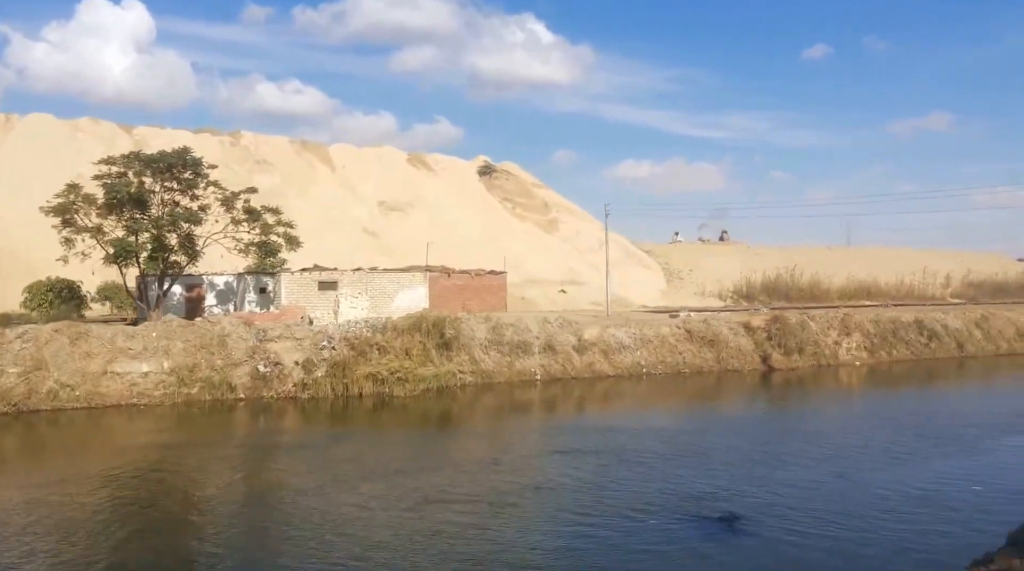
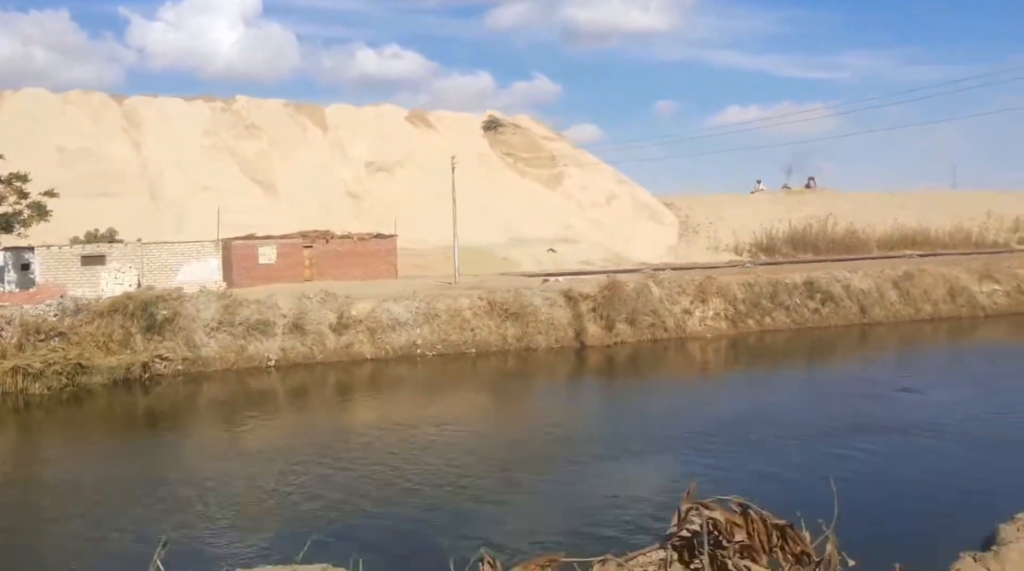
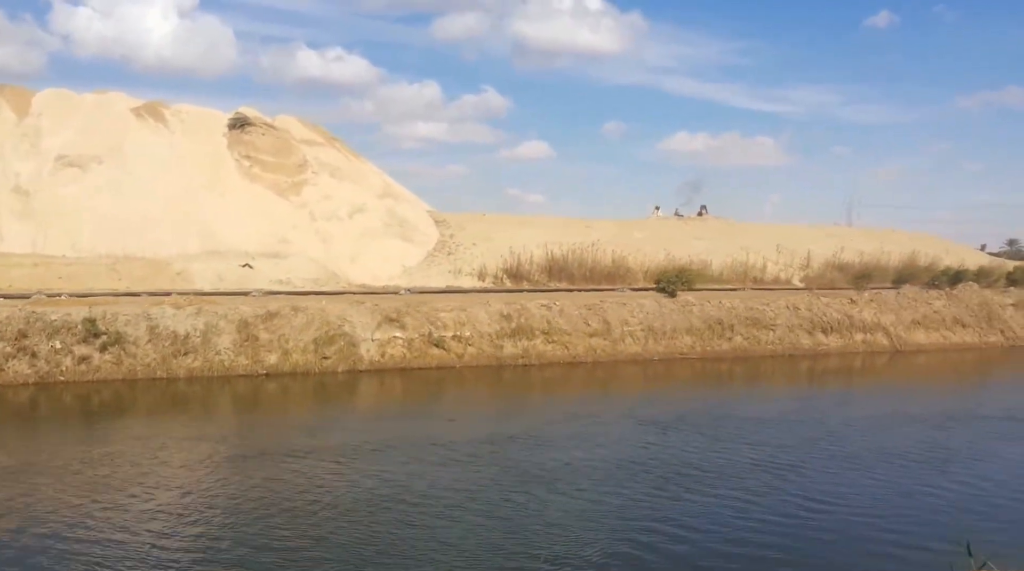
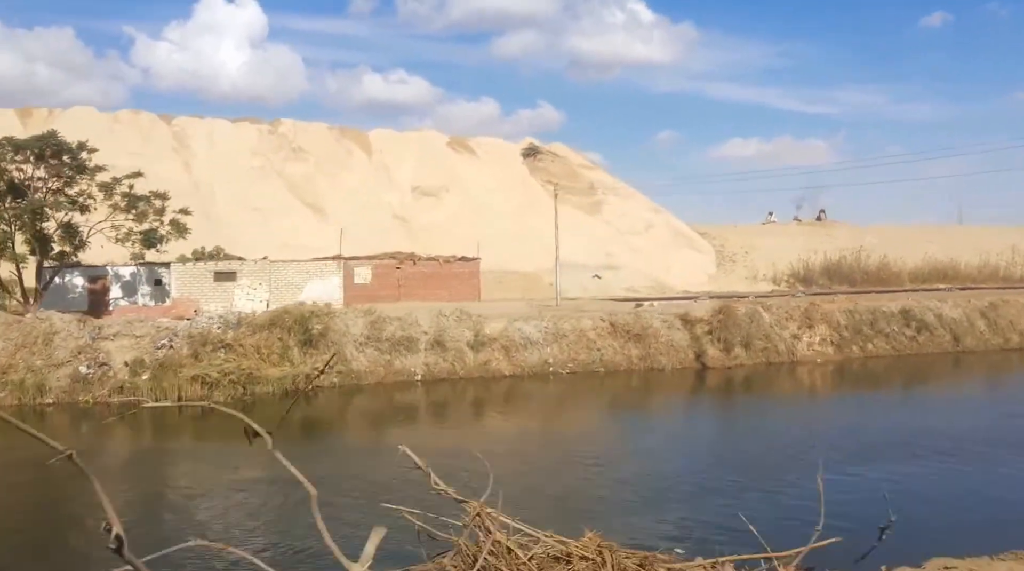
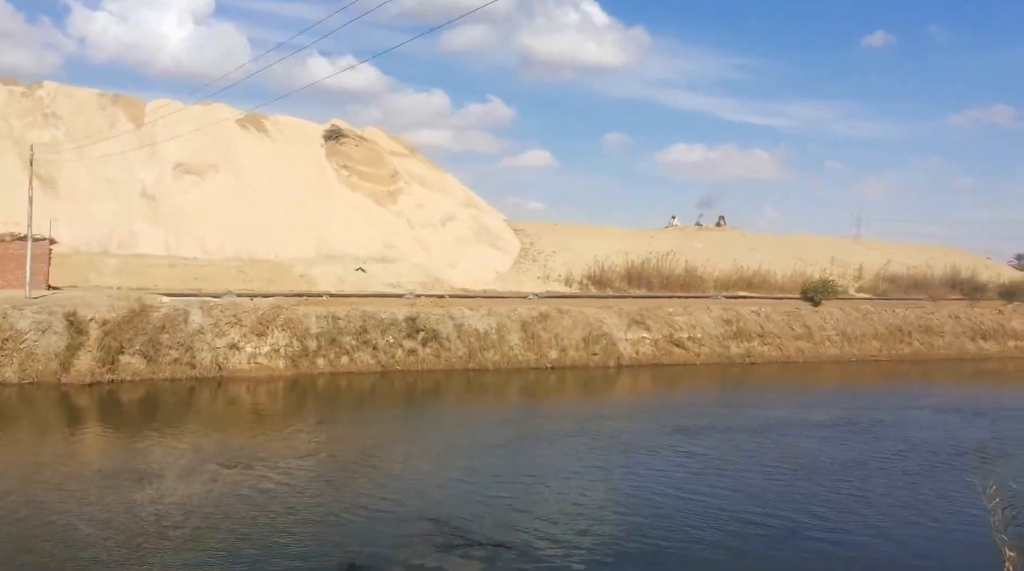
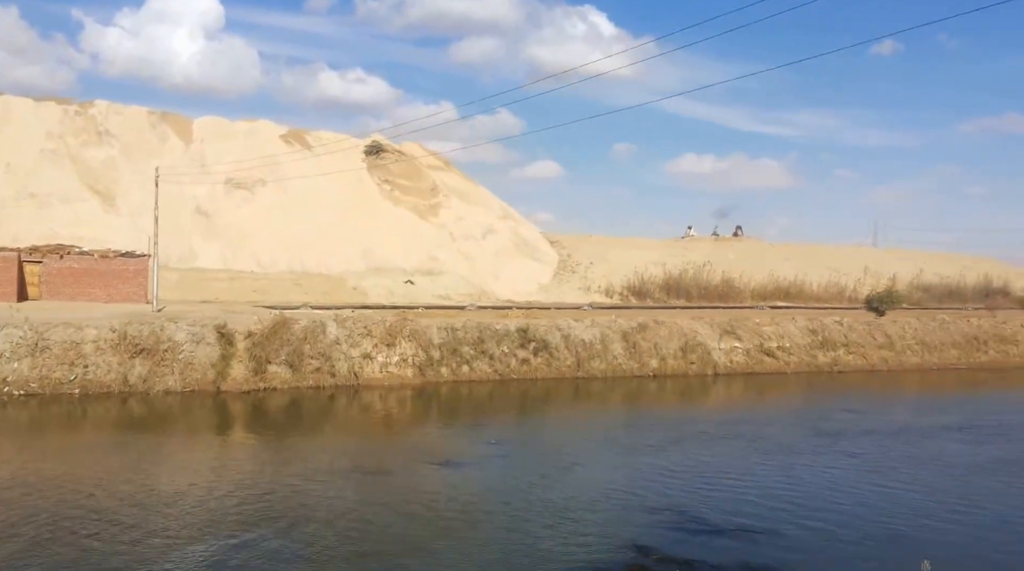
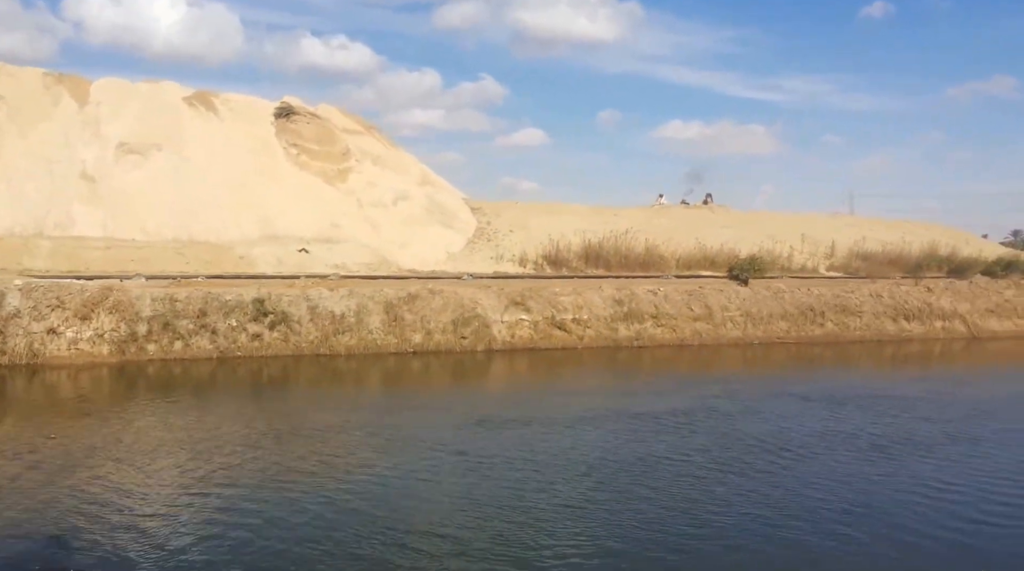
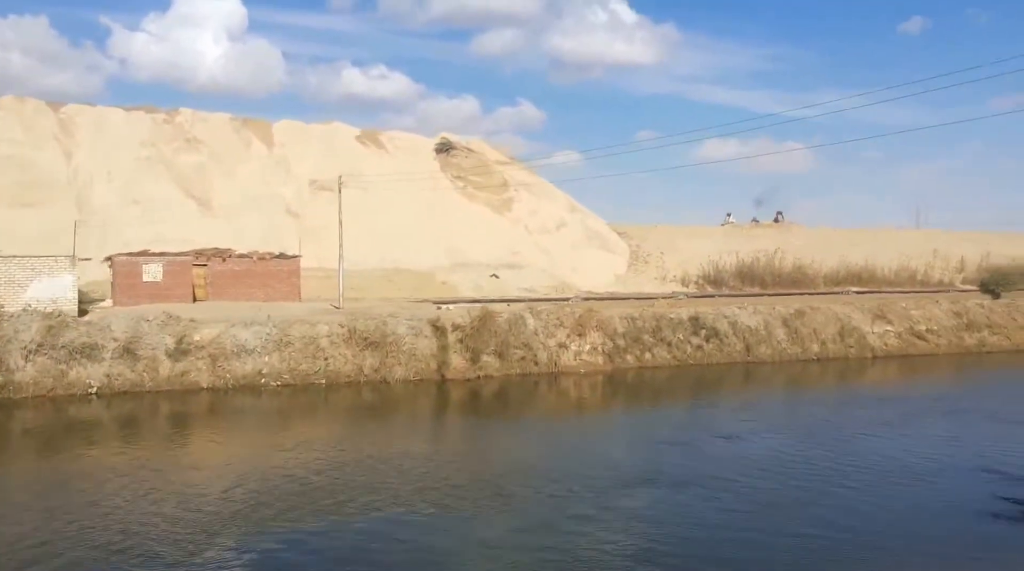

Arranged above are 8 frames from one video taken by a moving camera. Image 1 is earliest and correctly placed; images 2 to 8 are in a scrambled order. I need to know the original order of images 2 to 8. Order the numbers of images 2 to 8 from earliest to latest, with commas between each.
4, 2, 8, 6, 5, 7, 3
